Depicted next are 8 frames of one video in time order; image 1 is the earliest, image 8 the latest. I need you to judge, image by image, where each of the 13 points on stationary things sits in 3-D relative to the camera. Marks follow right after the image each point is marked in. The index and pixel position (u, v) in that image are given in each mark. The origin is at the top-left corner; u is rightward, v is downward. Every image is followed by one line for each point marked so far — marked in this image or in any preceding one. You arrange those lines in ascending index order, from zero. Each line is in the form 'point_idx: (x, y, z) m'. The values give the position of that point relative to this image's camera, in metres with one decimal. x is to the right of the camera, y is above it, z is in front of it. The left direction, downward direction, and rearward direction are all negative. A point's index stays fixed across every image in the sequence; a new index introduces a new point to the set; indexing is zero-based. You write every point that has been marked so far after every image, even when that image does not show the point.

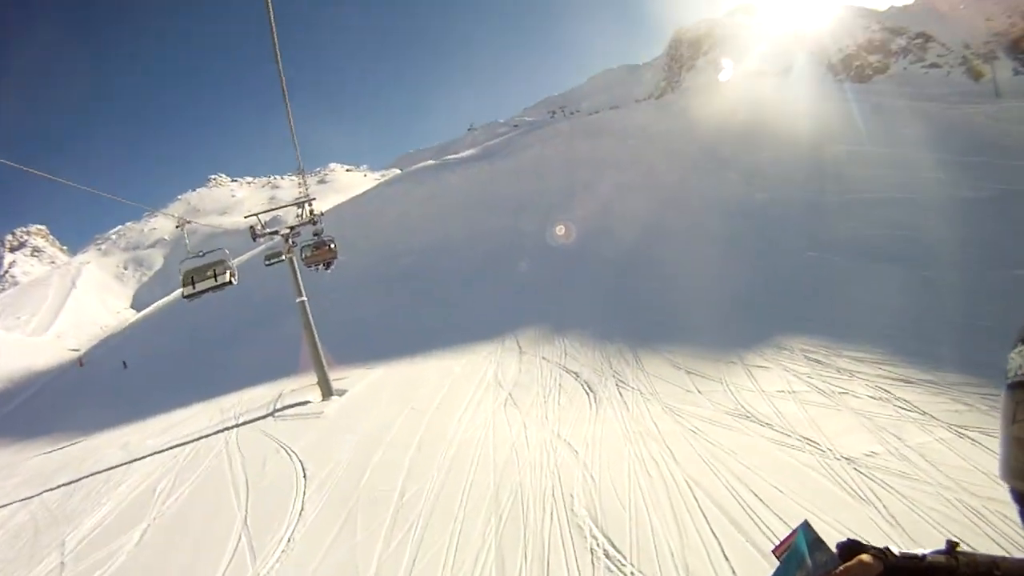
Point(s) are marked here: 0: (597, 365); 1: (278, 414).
0: (+2.3, -2.8, +16.4) m
1: (-5.8, -3.1, +12.4) m
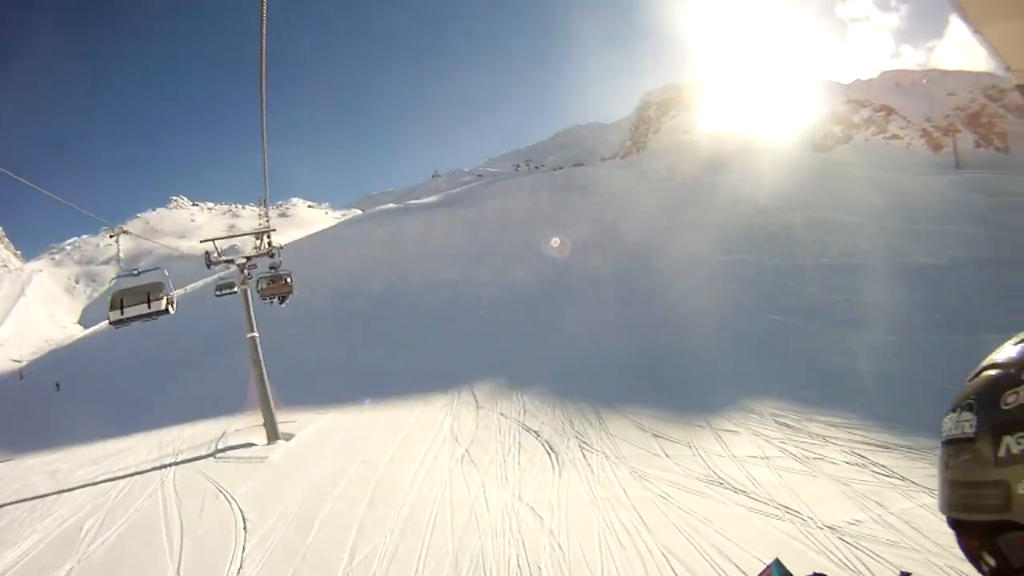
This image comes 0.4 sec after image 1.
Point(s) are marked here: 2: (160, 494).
0: (+1.4, -4.2, +15.8) m
1: (-6.3, -3.7, +11.1) m
2: (-6.5, -4.0, +9.2) m
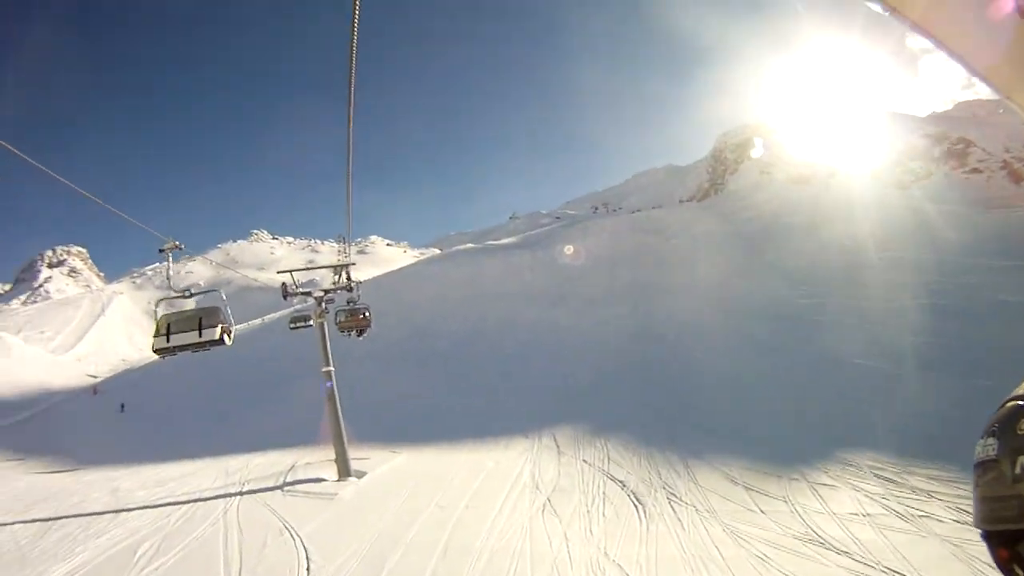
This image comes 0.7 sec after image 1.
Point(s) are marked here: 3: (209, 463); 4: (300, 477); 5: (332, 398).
0: (+3.6, -5.0, +14.2) m
1: (-4.7, -4.3, +10.7) m
2: (-5.2, -4.3, +8.9) m
3: (-8.5, -4.9, +13.8) m
4: (-4.5, -4.2, +11.1) m
5: (-3.5, -2.4, +10.5) m
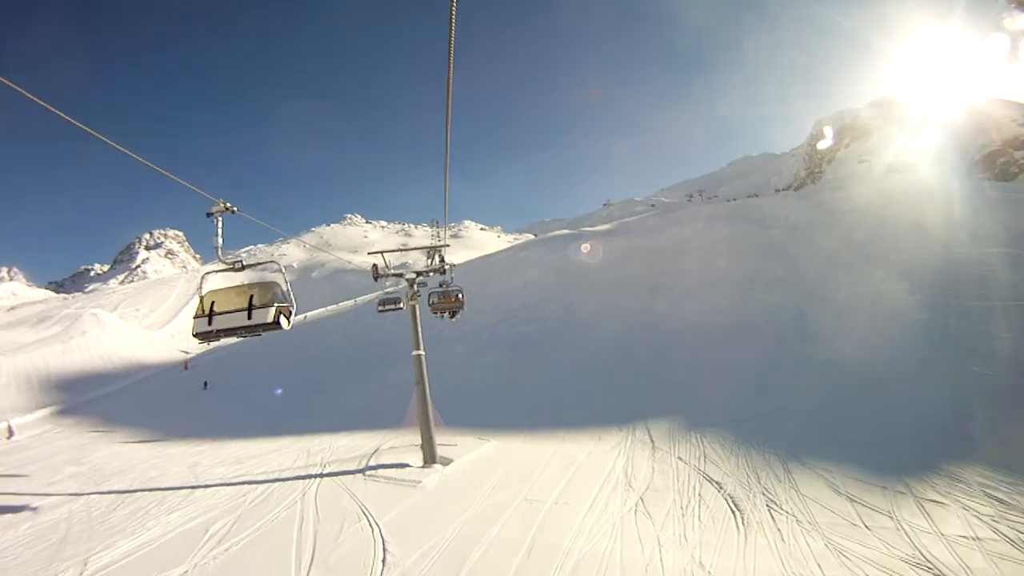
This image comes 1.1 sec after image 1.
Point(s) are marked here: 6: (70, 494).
0: (+5.7, -4.7, +12.5) m
1: (-3.0, -3.8, +10.3) m
2: (-3.7, -3.8, +8.5) m
3: (-6.2, -4.3, +13.8) m
4: (-2.7, -3.7, +10.6) m
5: (-1.7, -1.9, +9.9) m
6: (-9.4, -4.5, +10.5) m
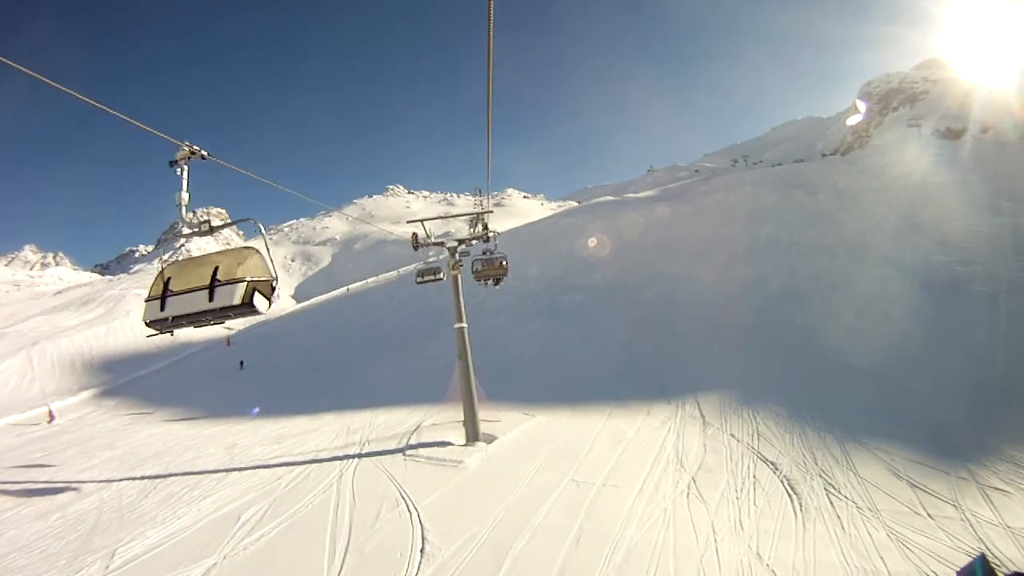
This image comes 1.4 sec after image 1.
0: (+6.7, -3.9, +11.7) m
1: (-2.1, -3.3, +9.8) m
2: (-3.0, -3.4, +8.1) m
3: (-5.2, -3.7, +13.6) m
4: (-1.8, -3.2, +10.1) m
5: (-0.9, -1.4, +9.3) m
6: (-8.5, -4.1, +10.4) m
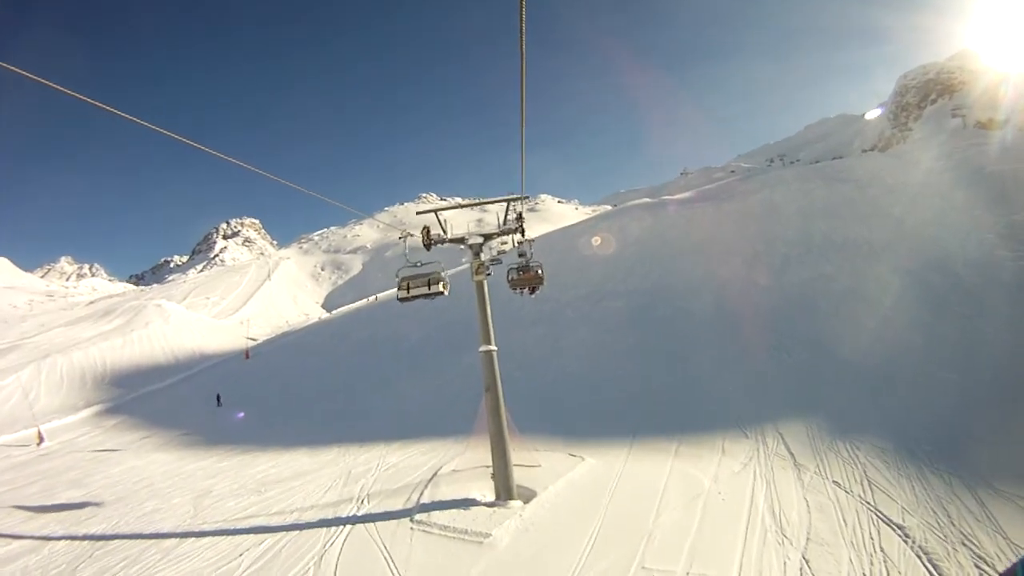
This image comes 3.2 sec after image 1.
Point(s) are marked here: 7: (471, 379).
0: (+7.4, -3.9, +8.9) m
1: (-1.5, -3.4, +7.5) m
2: (-2.4, -3.5, +5.8) m
3: (-4.4, -3.8, +11.4) m
4: (-1.2, -3.3, +7.8) m
5: (-0.4, -1.5, +6.9) m
6: (-7.9, -4.3, +8.4) m
7: (-1.7, -3.7, +20.0) m
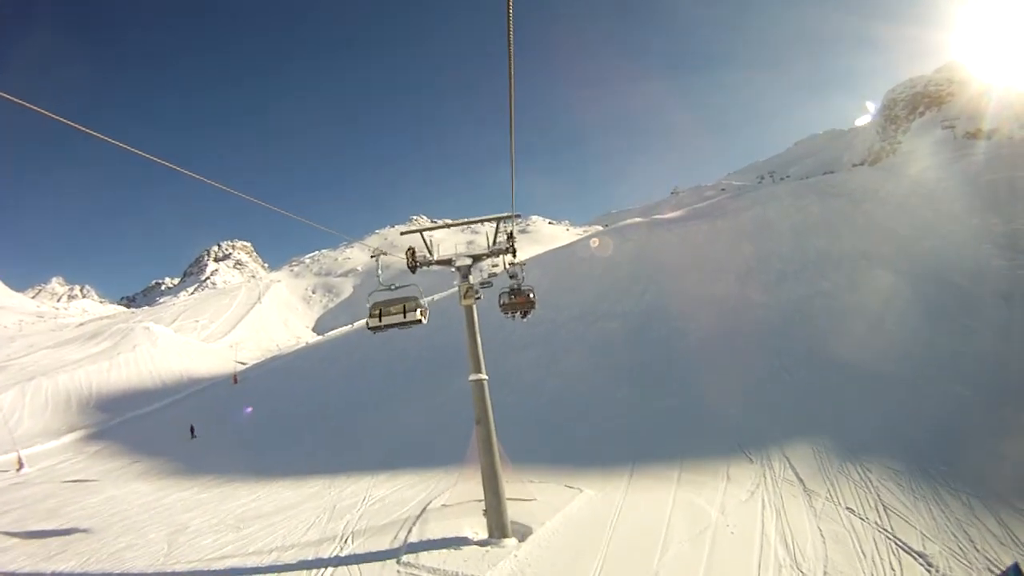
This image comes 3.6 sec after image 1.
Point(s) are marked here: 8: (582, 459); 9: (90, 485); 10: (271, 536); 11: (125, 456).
0: (+7.3, -4.3, +8.5) m
1: (-1.6, -3.7, +7.0) m
2: (-2.5, -3.8, +5.3) m
3: (-4.5, -4.3, +10.8) m
4: (-1.3, -3.6, +7.3) m
5: (-0.4, -1.8, +6.5) m
6: (-7.9, -4.7, +7.8) m
7: (-1.9, -4.5, +19.5) m
8: (+2.2, -5.4, +15.9) m
9: (-12.3, -5.7, +14.4) m
10: (-4.0, -4.0, +8.0) m
11: (-15.4, -6.7, +19.6) m
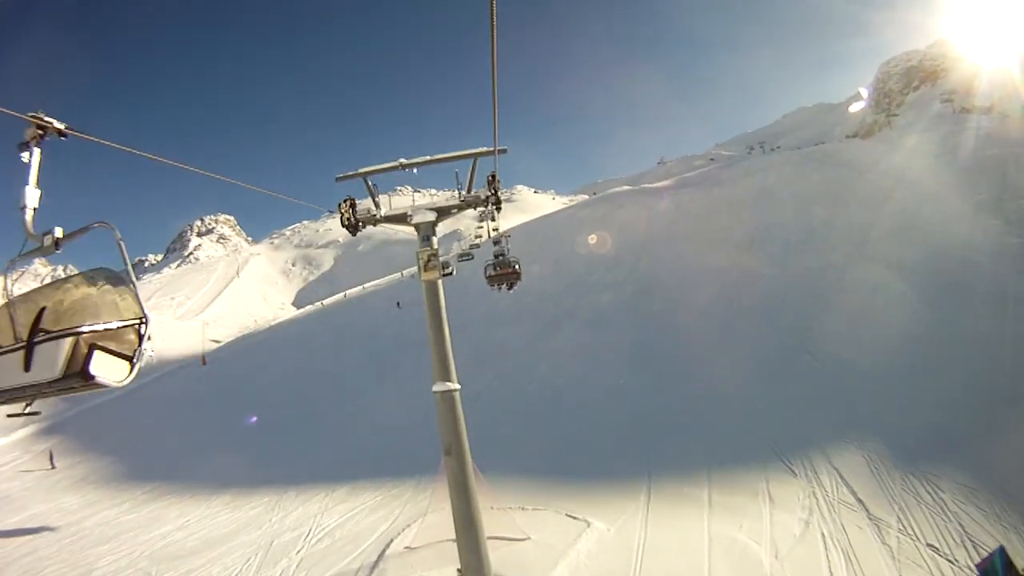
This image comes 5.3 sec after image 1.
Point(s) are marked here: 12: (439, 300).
0: (+7.2, -3.8, +6.8) m
1: (-1.7, -3.4, +5.2) m
2: (-2.6, -3.6, +3.5) m
3: (-4.6, -3.9, +9.0) m
4: (-1.4, -3.3, +5.5) m
5: (-0.6, -1.5, +4.6) m
6: (-8.1, -4.4, +6.0) m
7: (-2.2, -3.6, +17.7) m
8: (+2.0, -4.6, +14.2) m
9: (-12.5, -5.2, +12.5) m
10: (-4.1, -3.7, +6.2) m
11: (-15.7, -5.9, +17.8) m
12: (-0.8, -0.1, +6.2) m
